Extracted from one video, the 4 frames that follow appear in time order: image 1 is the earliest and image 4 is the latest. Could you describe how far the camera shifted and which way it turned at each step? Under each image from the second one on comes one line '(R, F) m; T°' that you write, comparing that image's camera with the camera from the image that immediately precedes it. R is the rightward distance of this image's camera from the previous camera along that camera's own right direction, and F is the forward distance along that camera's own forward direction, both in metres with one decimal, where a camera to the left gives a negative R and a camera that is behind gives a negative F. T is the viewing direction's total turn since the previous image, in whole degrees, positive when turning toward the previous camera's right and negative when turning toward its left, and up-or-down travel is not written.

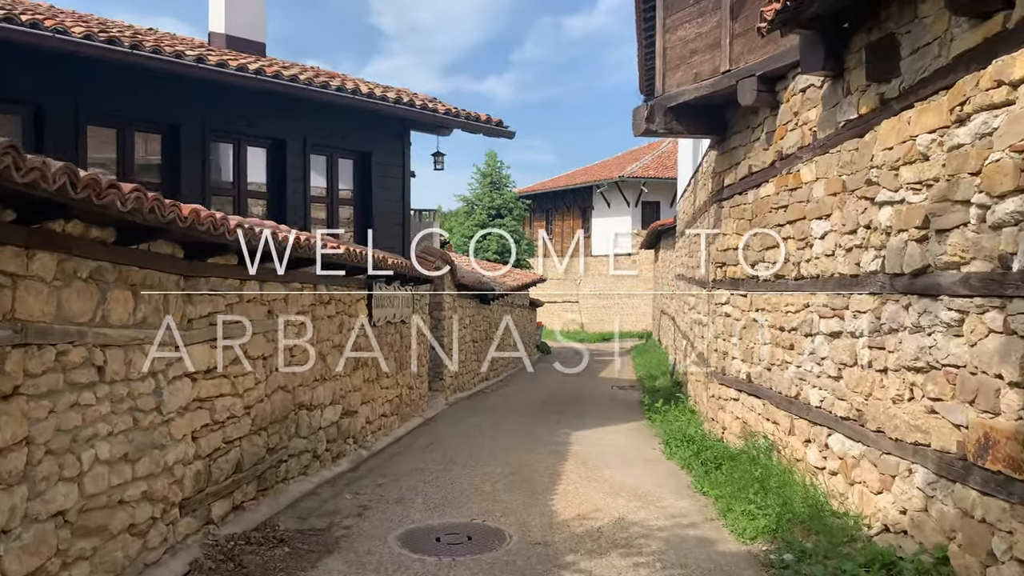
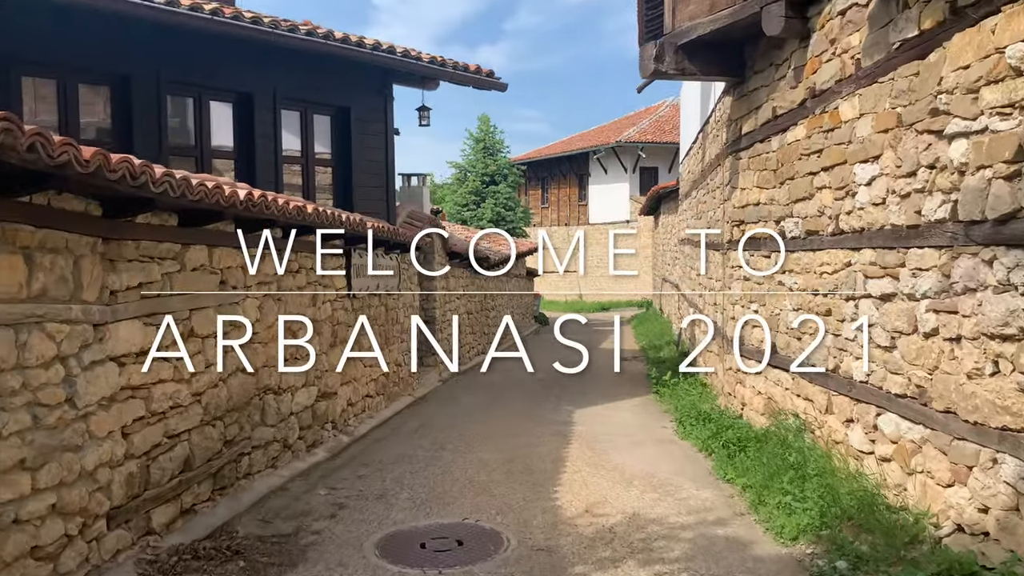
(0.0, +0.9) m; 0°
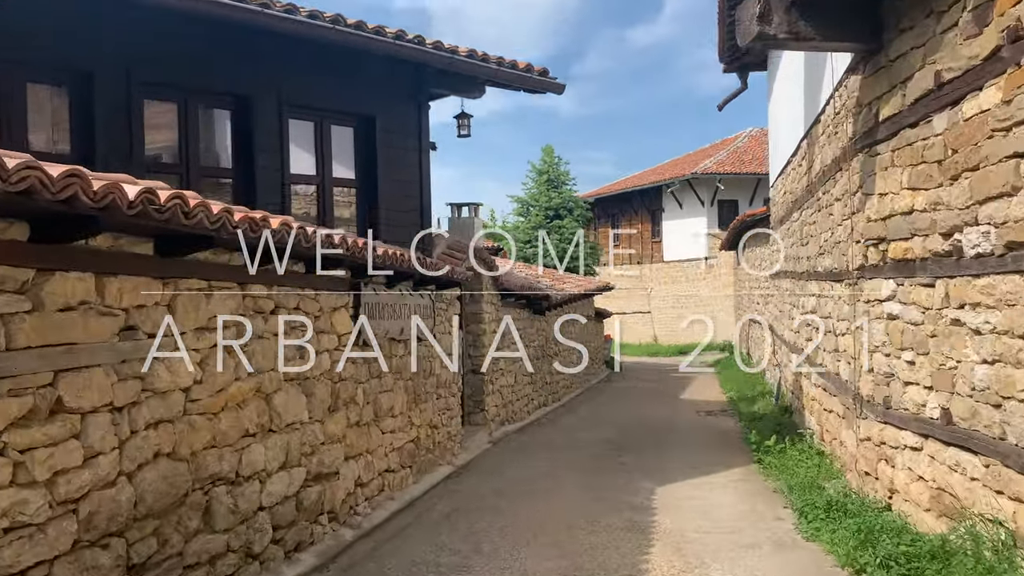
(+0.1, +2.0) m; -5°
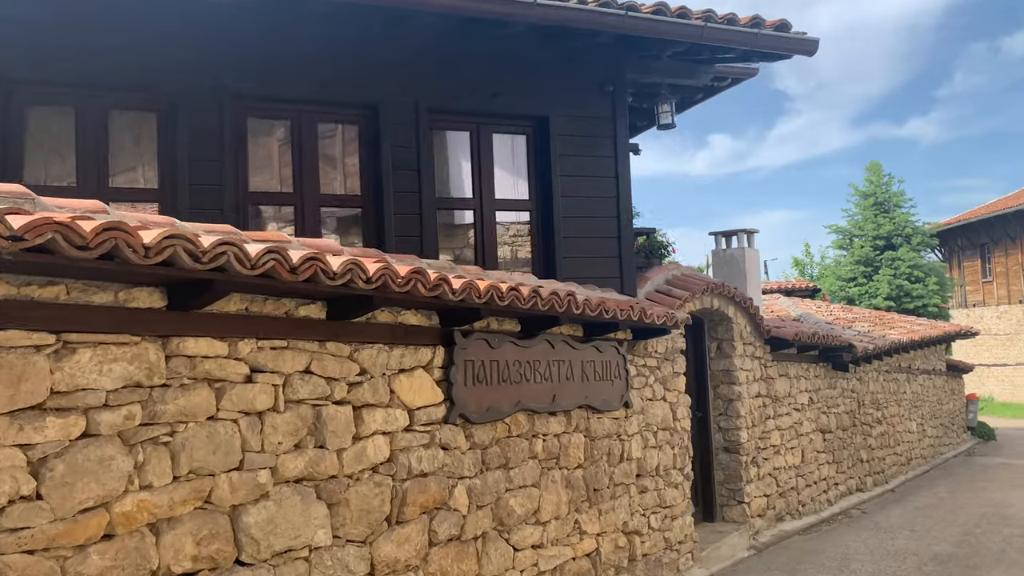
(+0.9, +2.5) m; -24°
